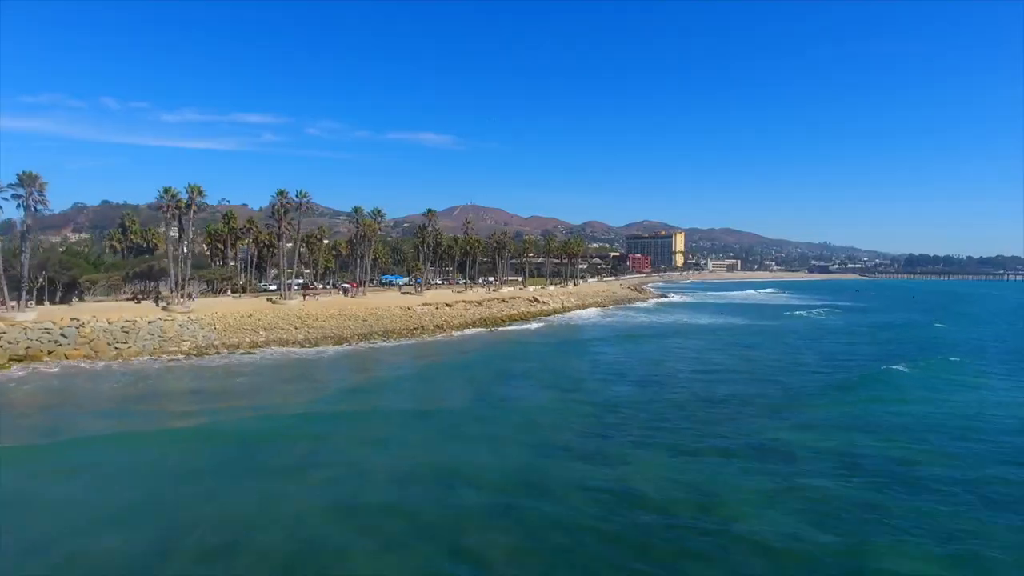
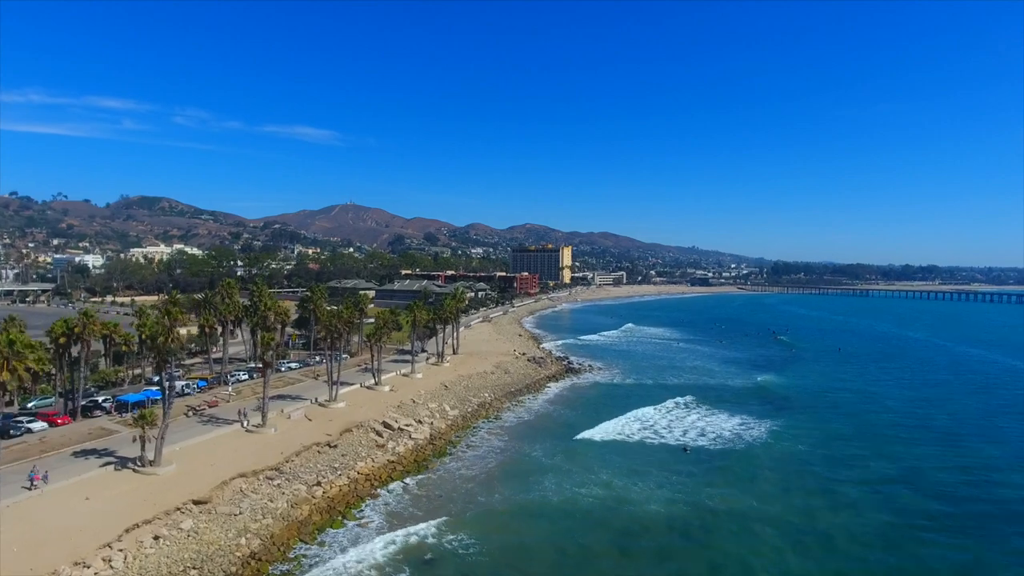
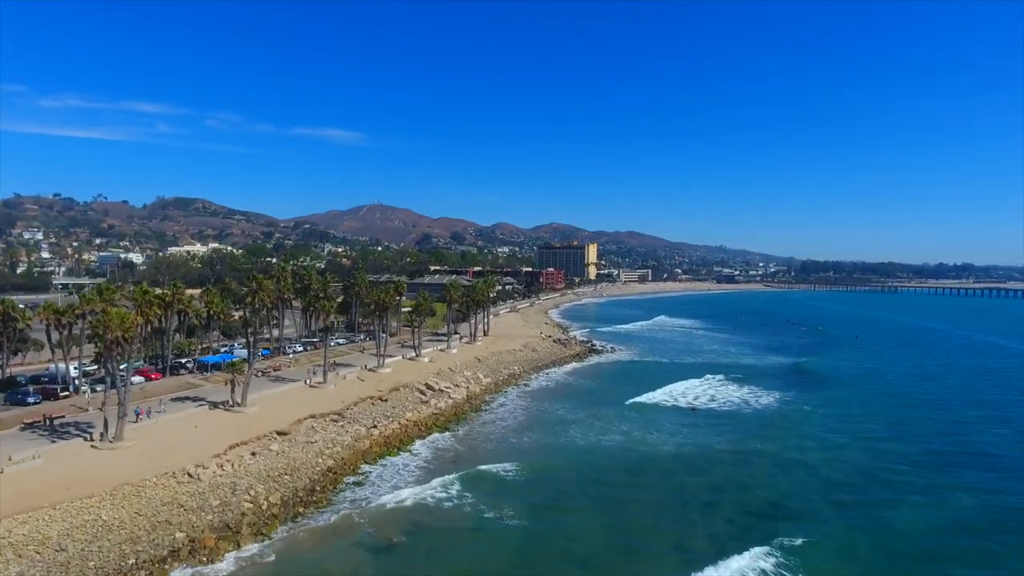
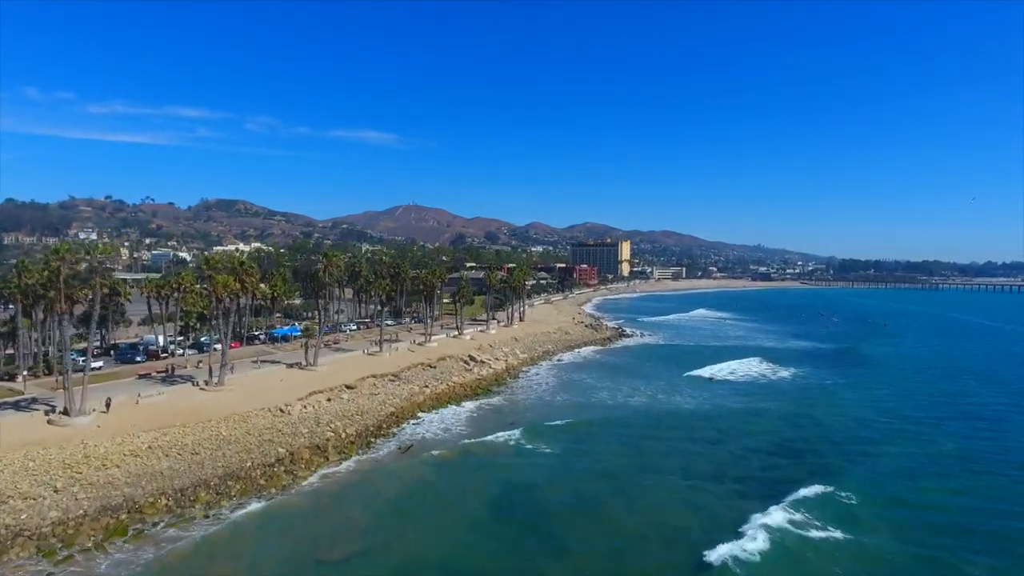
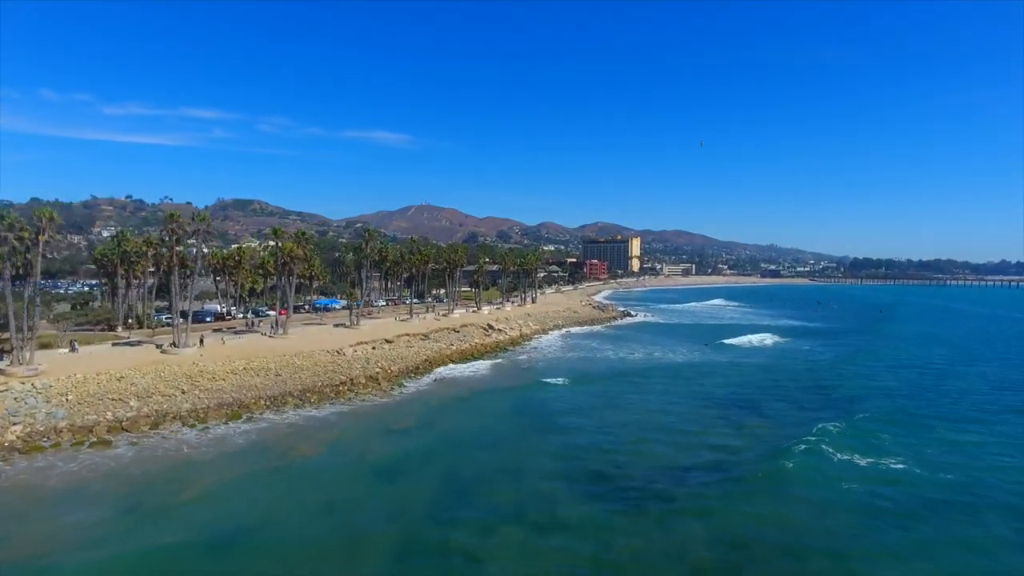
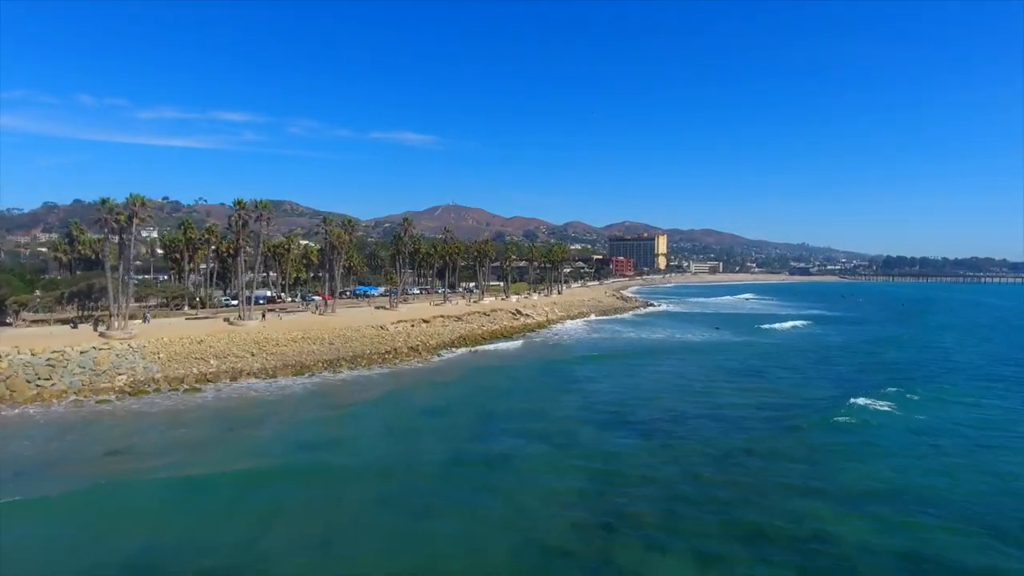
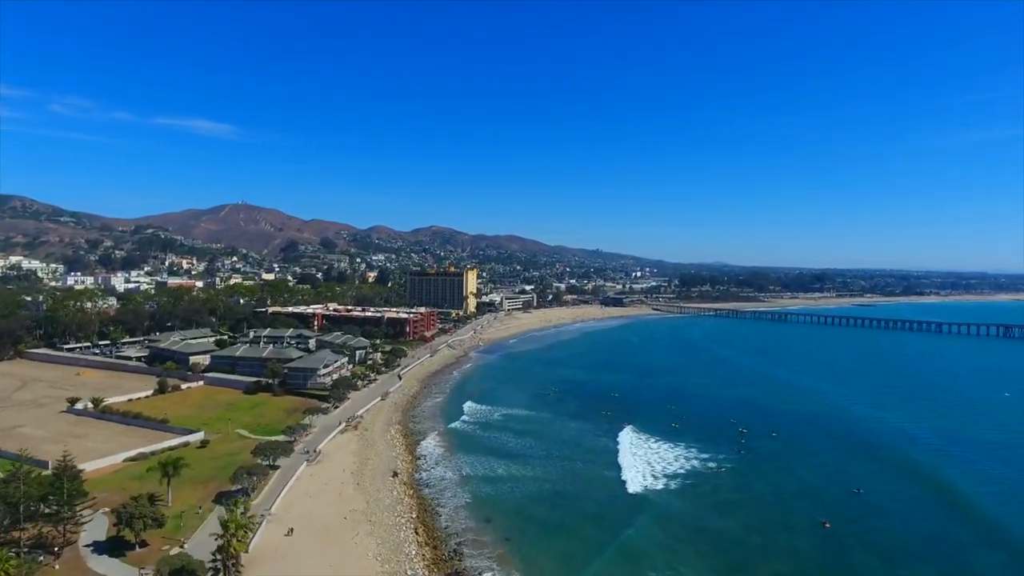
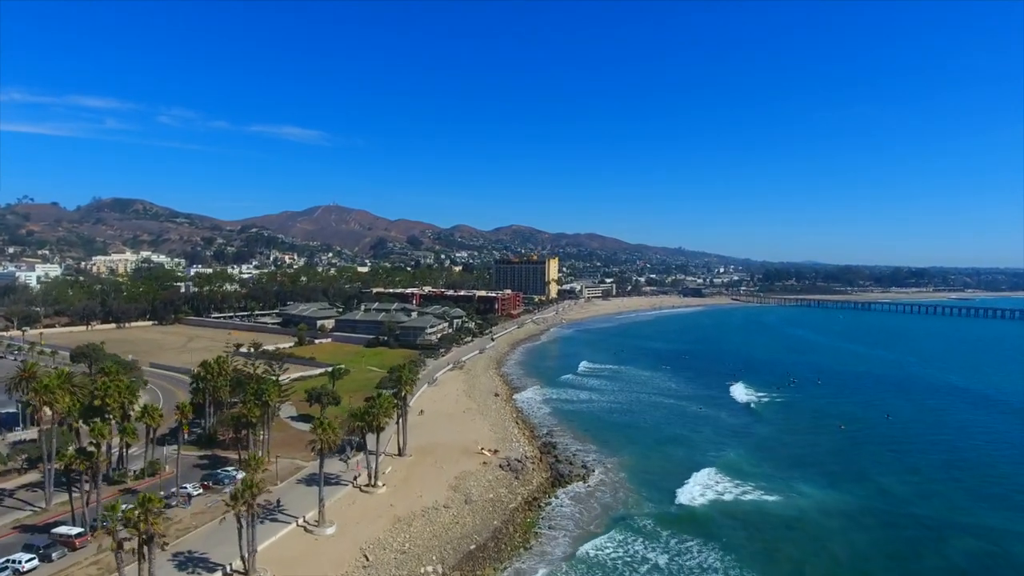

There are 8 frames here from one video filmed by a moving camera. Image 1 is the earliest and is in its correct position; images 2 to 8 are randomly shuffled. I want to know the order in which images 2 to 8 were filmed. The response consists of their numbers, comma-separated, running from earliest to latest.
6, 5, 4, 3, 2, 8, 7
